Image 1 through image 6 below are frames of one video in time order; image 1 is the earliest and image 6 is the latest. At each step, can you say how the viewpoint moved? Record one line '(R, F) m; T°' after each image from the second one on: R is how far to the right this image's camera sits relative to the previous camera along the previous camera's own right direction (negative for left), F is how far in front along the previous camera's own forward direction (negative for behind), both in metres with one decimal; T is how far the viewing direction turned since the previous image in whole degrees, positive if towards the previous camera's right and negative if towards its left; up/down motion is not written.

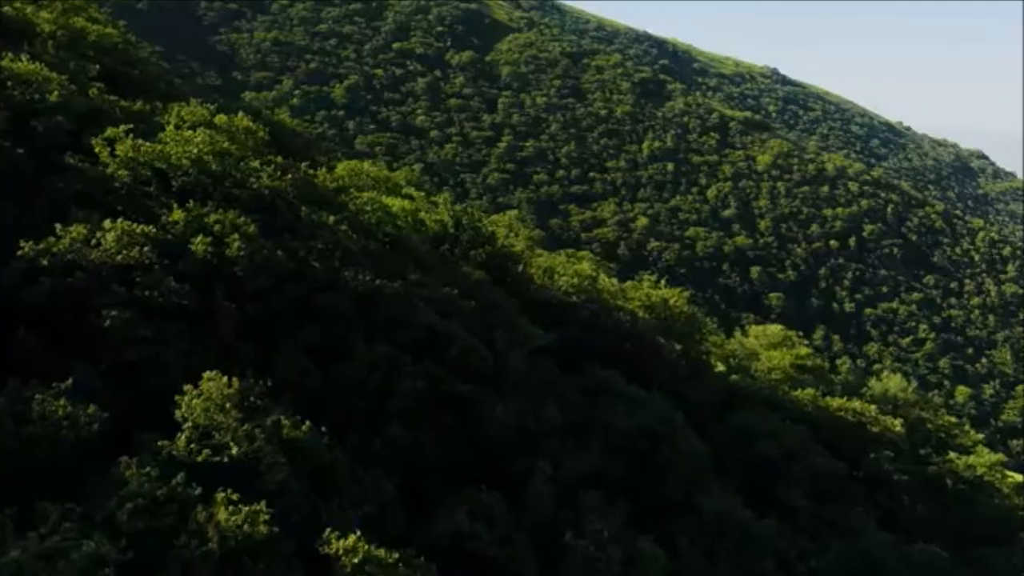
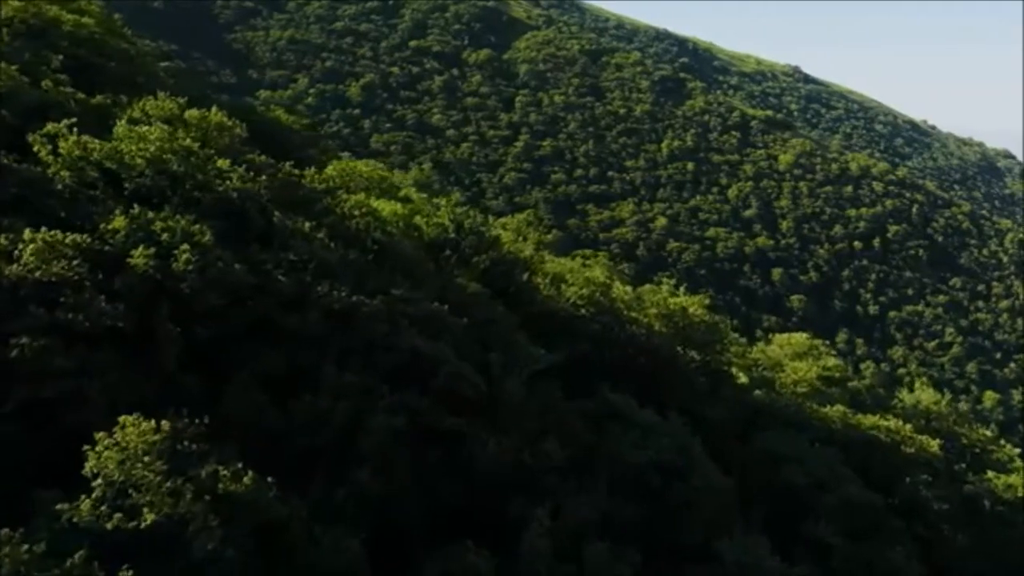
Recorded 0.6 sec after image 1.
(+0.6, +3.0) m; -1°
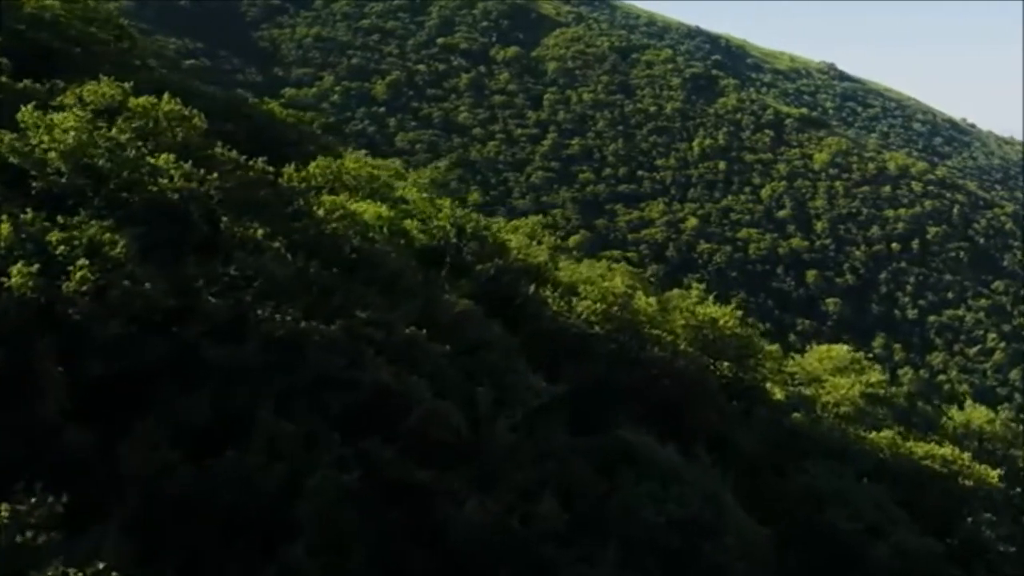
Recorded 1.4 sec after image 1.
(+0.8, +4.0) m; -2°
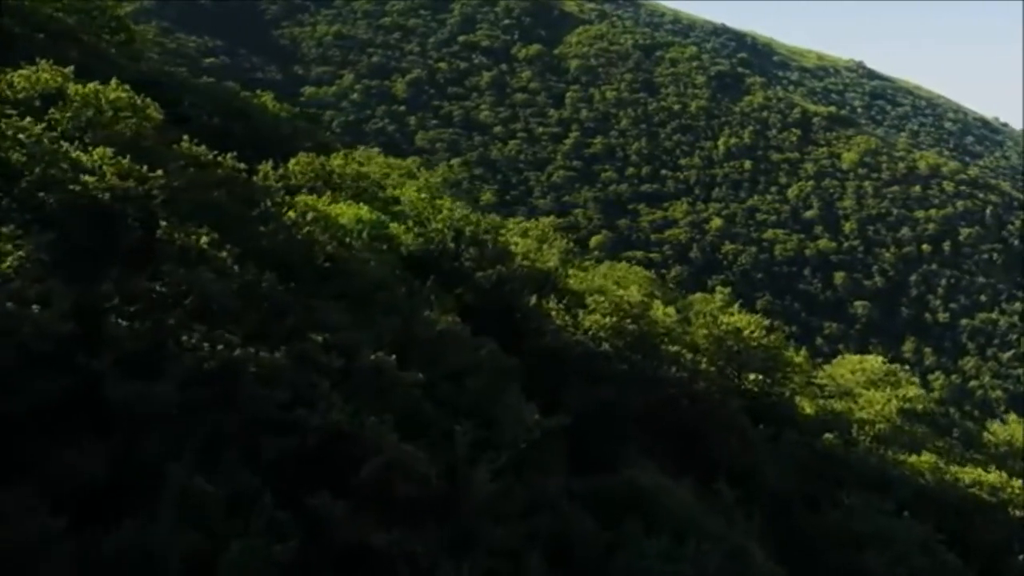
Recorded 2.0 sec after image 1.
(+0.7, +3.1) m; -1°
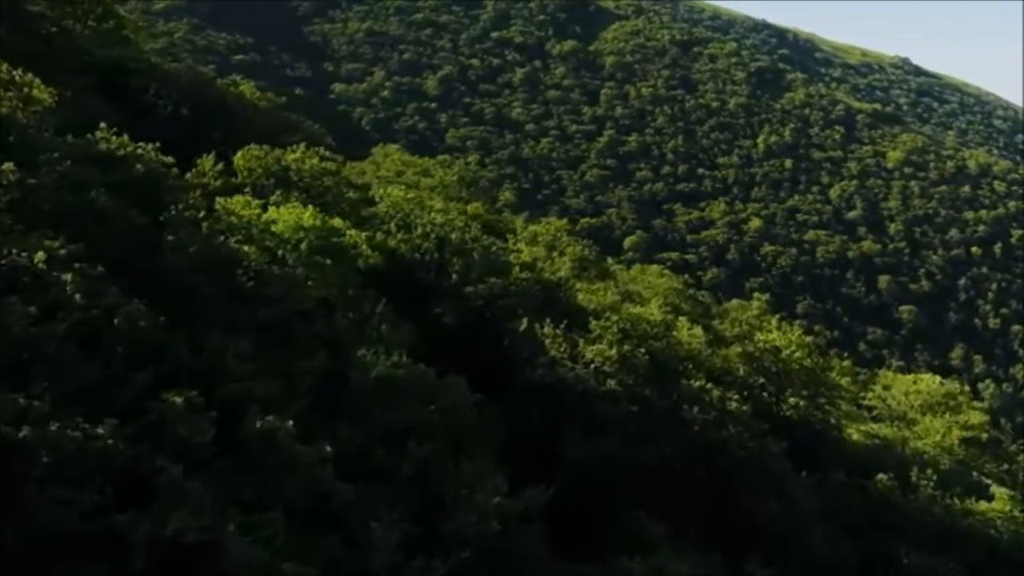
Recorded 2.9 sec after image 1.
(+1.2, +4.7) m; -2°
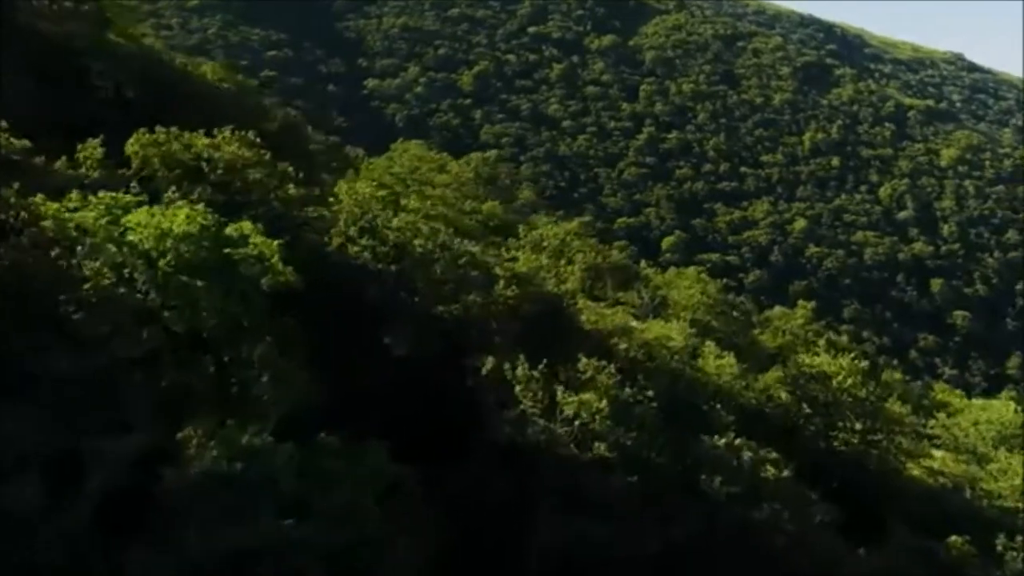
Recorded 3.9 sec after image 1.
(+1.4, +5.2) m; -3°
